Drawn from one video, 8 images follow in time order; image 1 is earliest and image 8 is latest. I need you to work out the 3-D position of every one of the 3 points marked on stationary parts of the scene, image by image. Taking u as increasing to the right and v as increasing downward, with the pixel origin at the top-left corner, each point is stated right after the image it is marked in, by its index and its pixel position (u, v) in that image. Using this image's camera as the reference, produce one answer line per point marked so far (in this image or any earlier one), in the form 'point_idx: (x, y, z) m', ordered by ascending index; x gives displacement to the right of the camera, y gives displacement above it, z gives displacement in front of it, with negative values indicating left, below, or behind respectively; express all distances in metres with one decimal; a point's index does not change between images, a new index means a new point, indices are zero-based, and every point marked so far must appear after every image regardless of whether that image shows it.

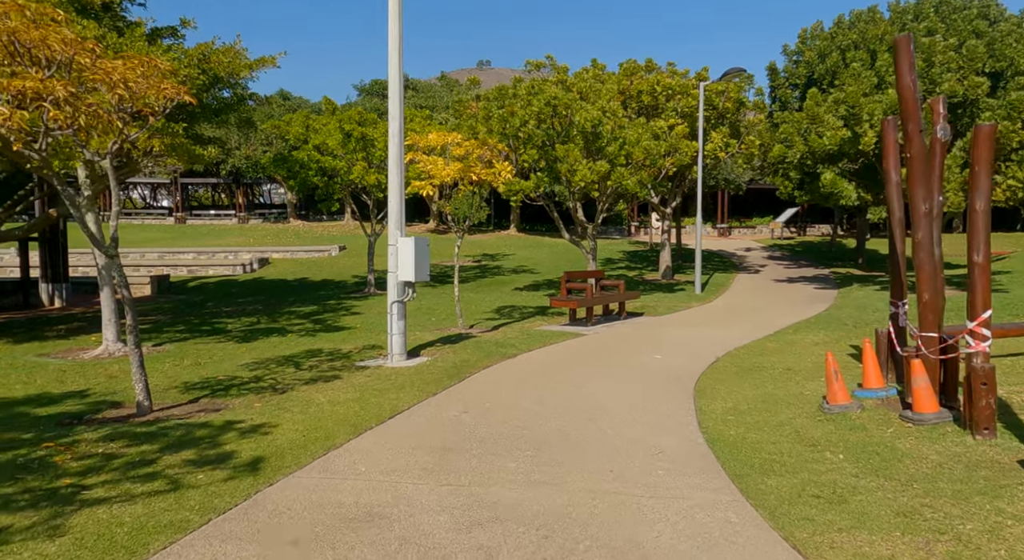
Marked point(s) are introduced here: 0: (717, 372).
0: (+2.5, -1.2, +8.8) m
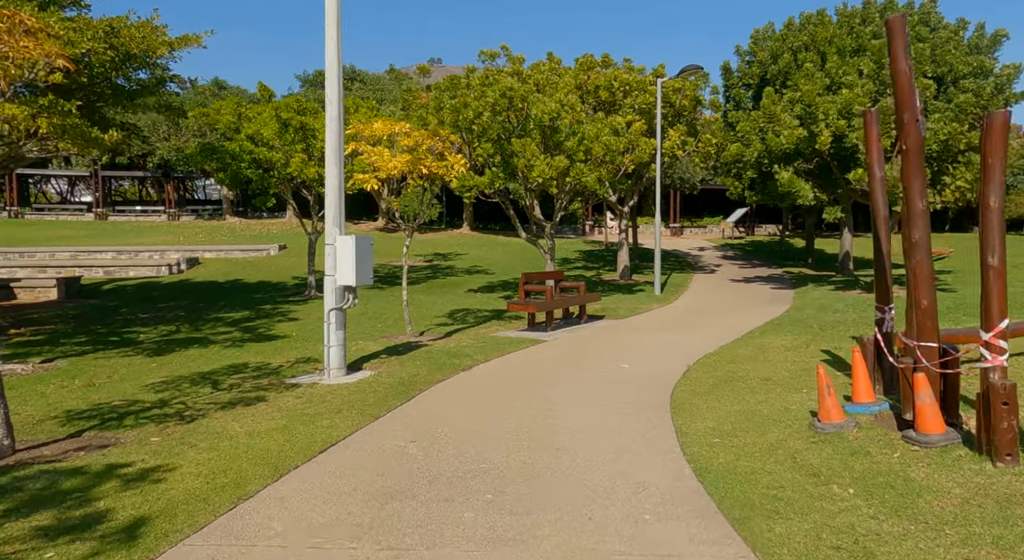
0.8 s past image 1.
0: (+2.0, -1.2, +8.1) m
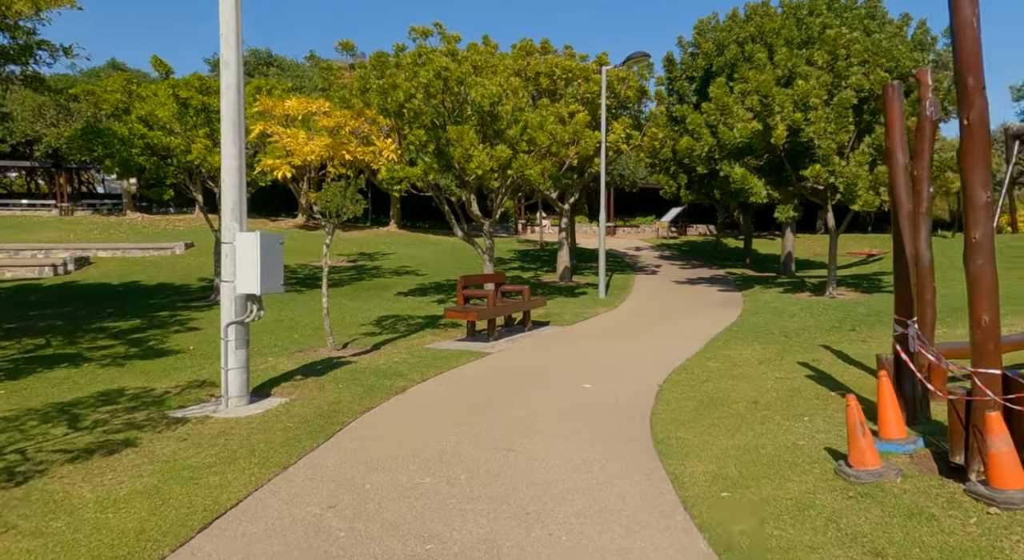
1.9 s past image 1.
0: (+1.5, -1.2, +6.8) m
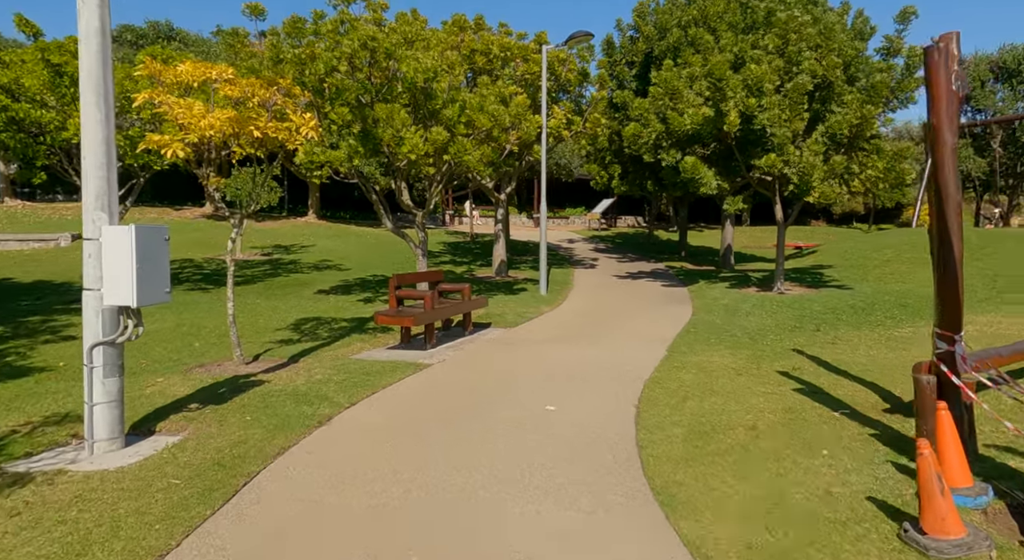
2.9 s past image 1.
0: (+1.1, -1.3, +5.6) m
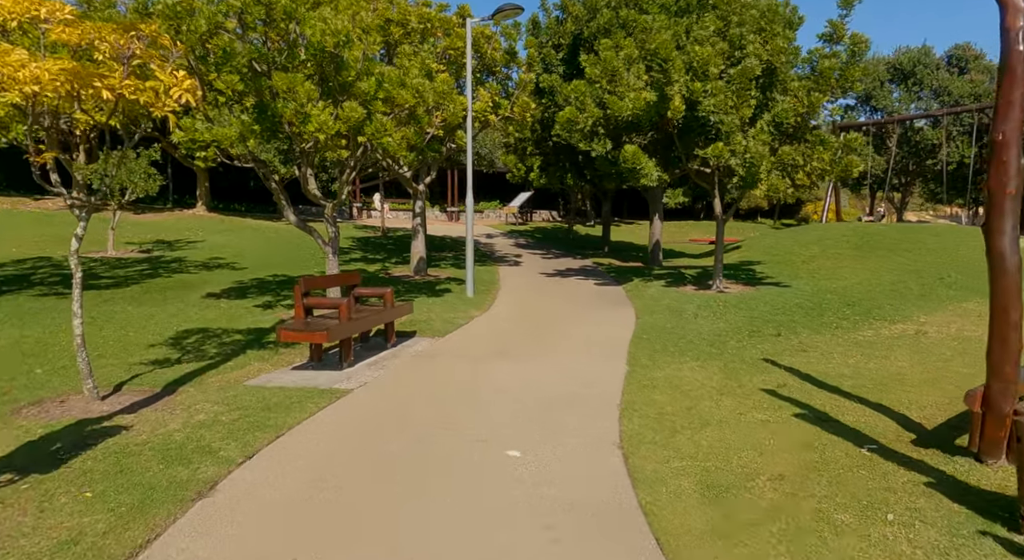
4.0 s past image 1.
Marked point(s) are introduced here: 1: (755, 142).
0: (+0.9, -1.4, +4.2) m
1: (+4.3, +2.5, +13.0) m
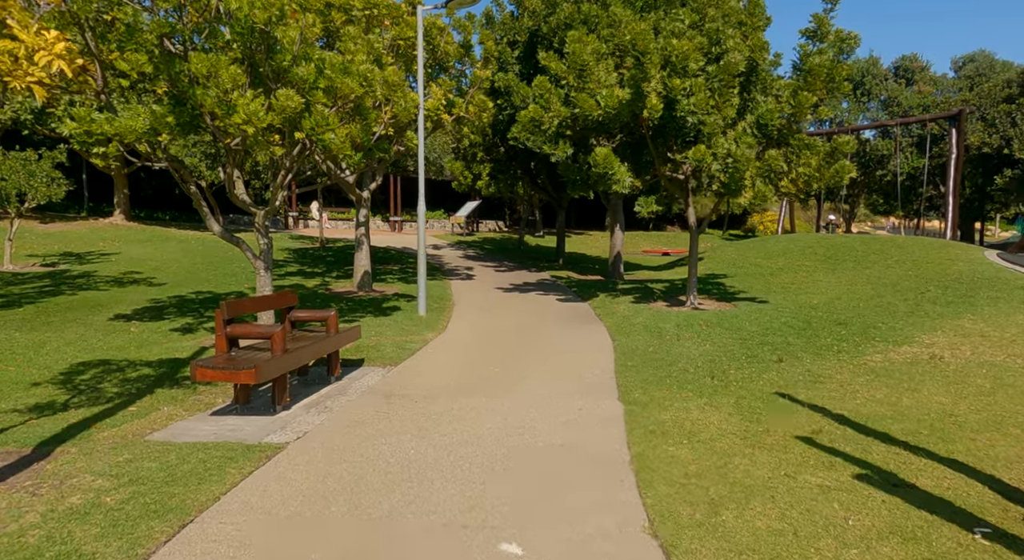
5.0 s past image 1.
0: (+1.0, -1.5, +2.8) m
1: (+3.7, +2.2, +11.9) m
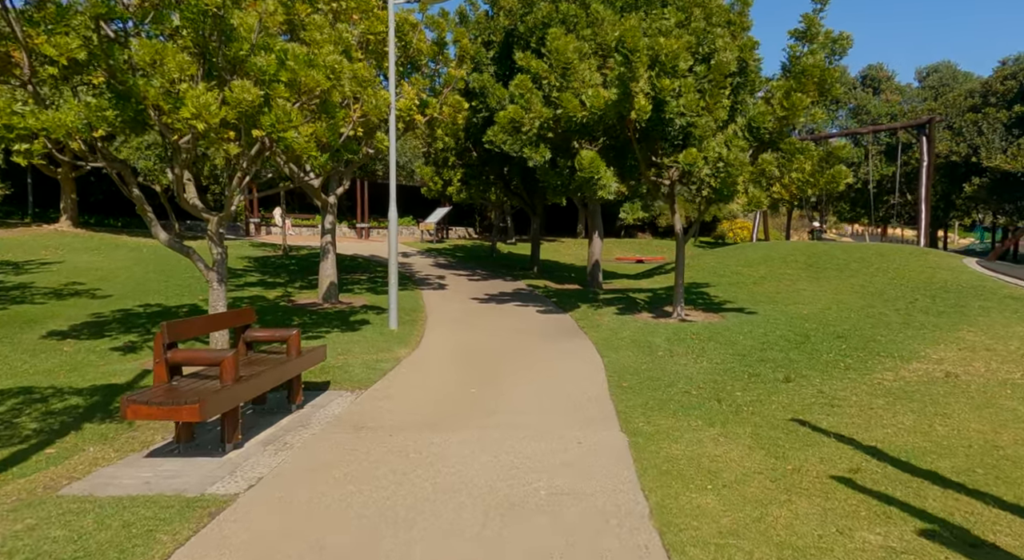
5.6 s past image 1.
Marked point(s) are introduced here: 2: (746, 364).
0: (+1.1, -1.6, +1.9) m
1: (+3.4, +2.0, +11.2) m
2: (+3.1, -1.1, +9.5) m
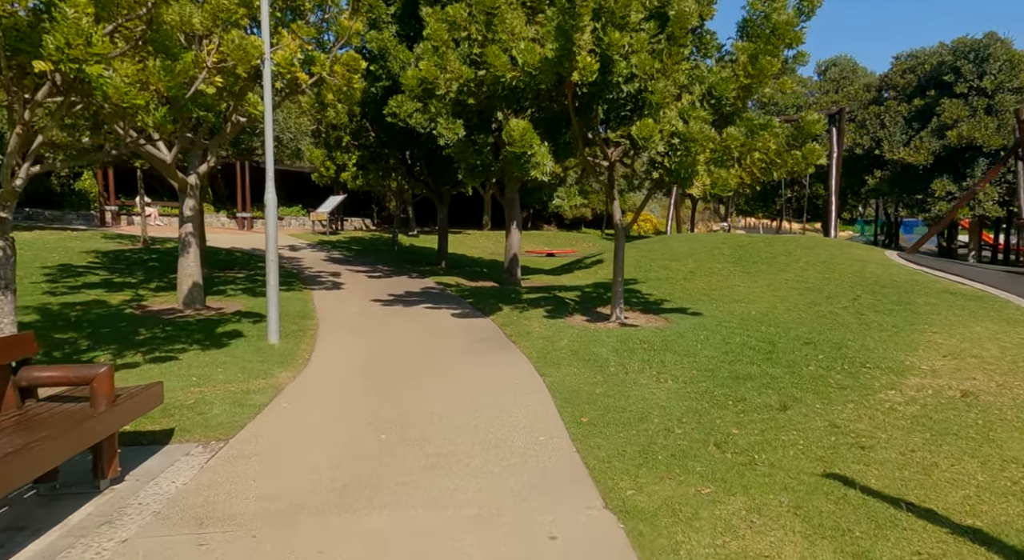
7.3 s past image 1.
0: (+1.4, -1.7, -0.1) m
1: (+2.3, +2.0, +9.3) m
2: (+2.2, -1.1, +7.7) m
